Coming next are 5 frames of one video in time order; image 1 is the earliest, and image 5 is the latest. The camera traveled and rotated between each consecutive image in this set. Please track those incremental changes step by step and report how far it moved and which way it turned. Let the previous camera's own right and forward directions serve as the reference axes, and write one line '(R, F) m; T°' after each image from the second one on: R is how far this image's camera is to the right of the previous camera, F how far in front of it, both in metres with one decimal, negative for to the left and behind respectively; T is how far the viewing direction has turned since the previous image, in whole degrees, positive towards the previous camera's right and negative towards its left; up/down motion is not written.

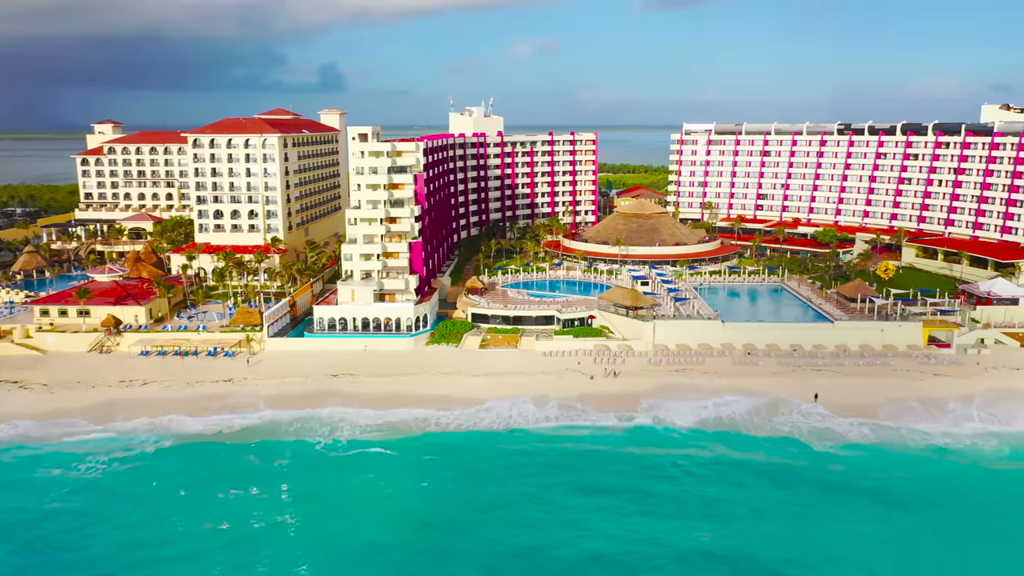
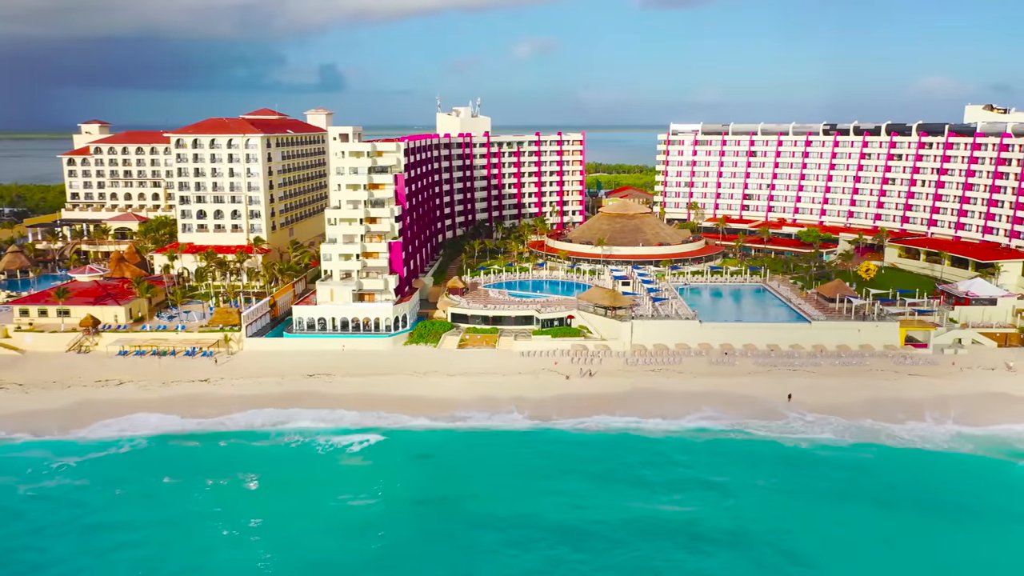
(+1.7, -0.1) m; 0°
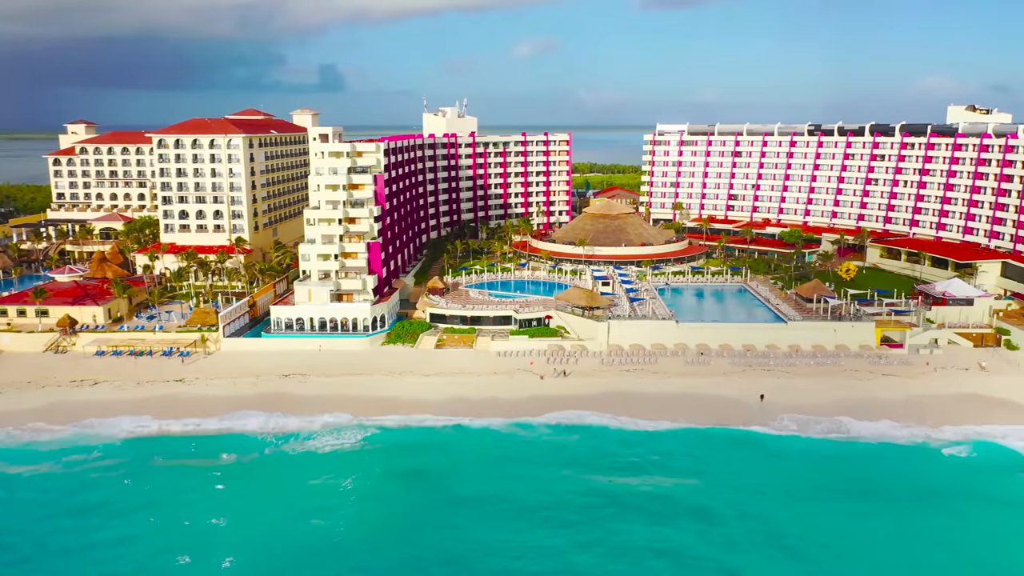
(+1.7, -0.1) m; 0°
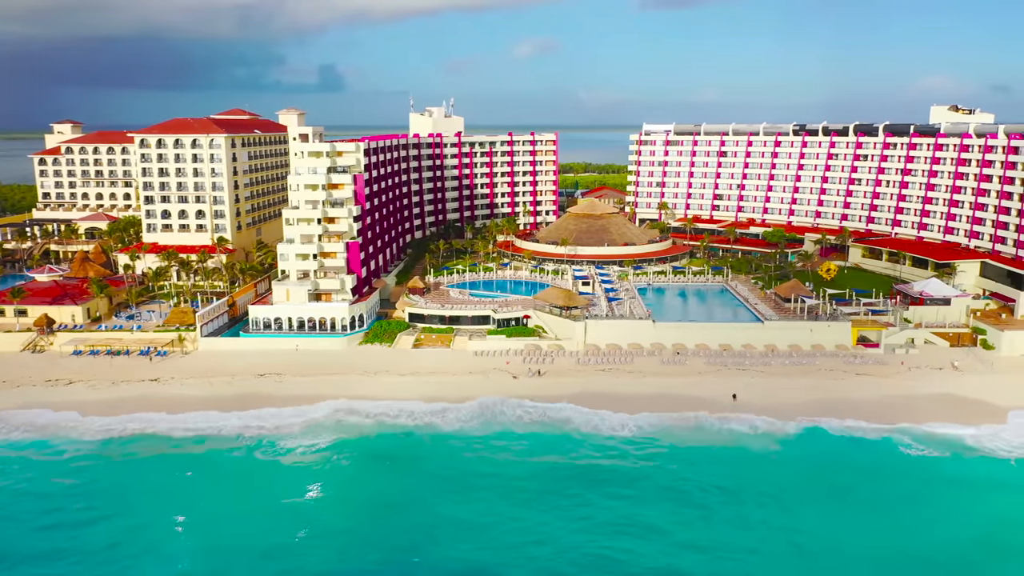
(+1.7, -0.1) m; 0°
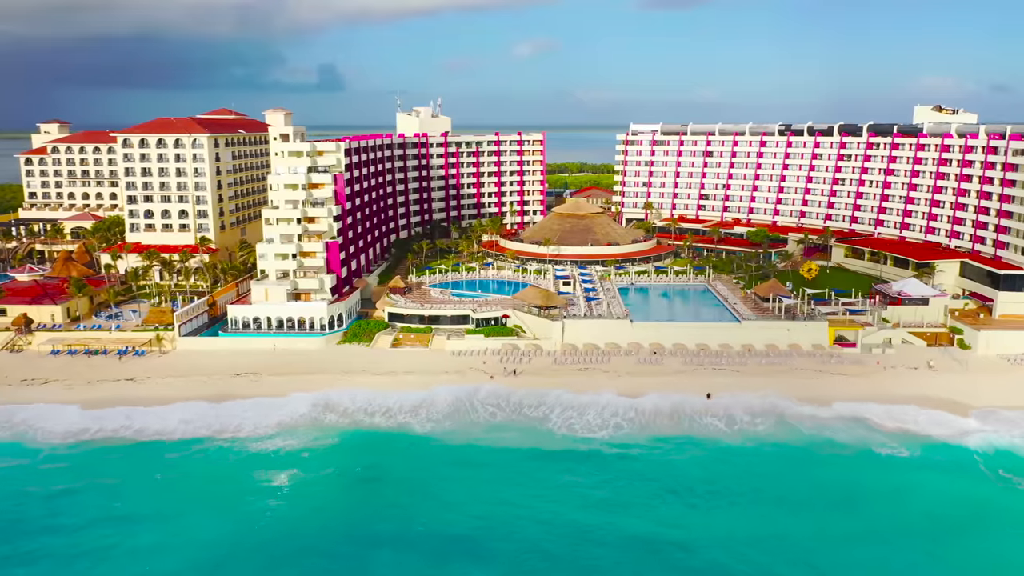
(+1.7, -0.1) m; 0°
